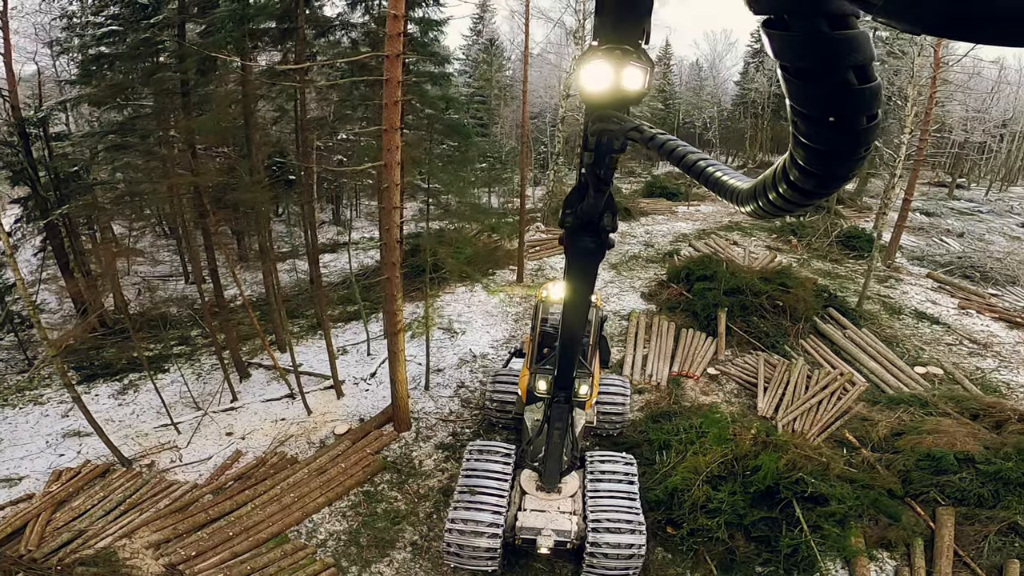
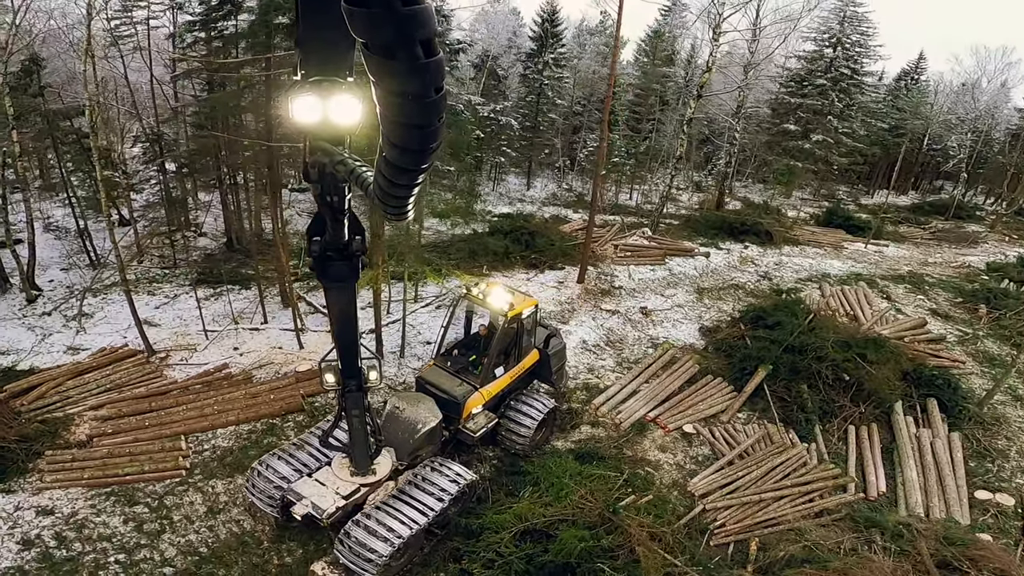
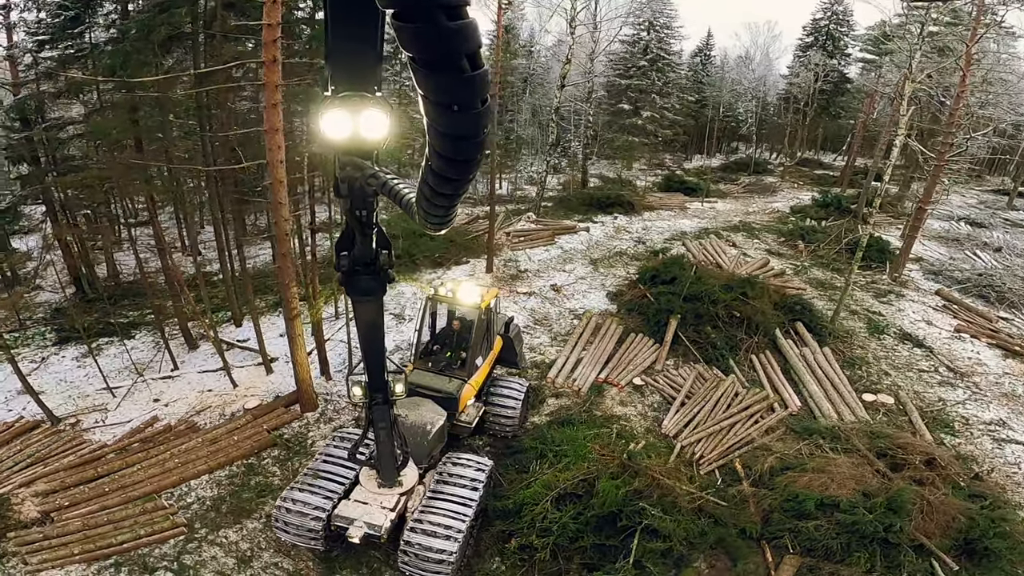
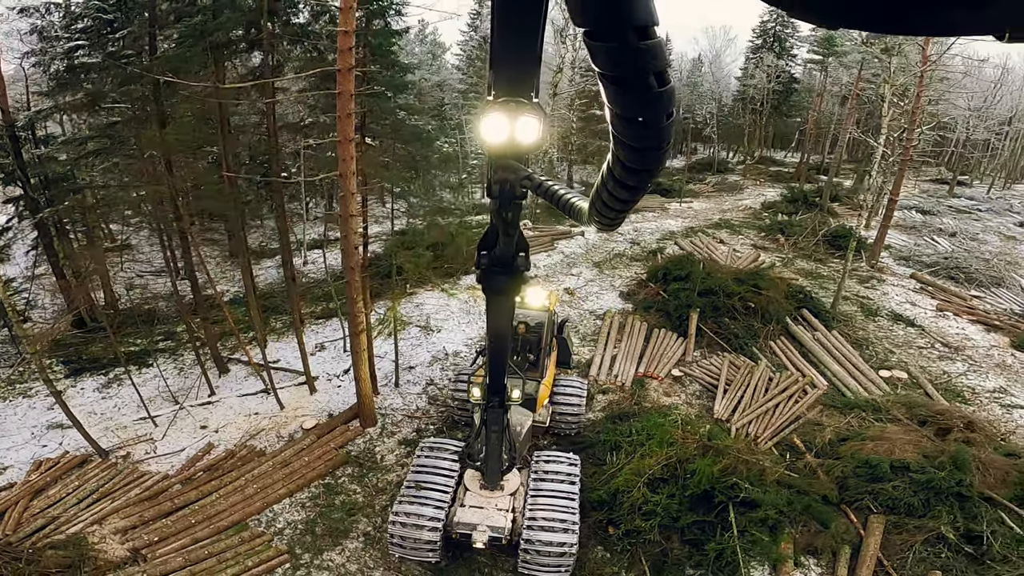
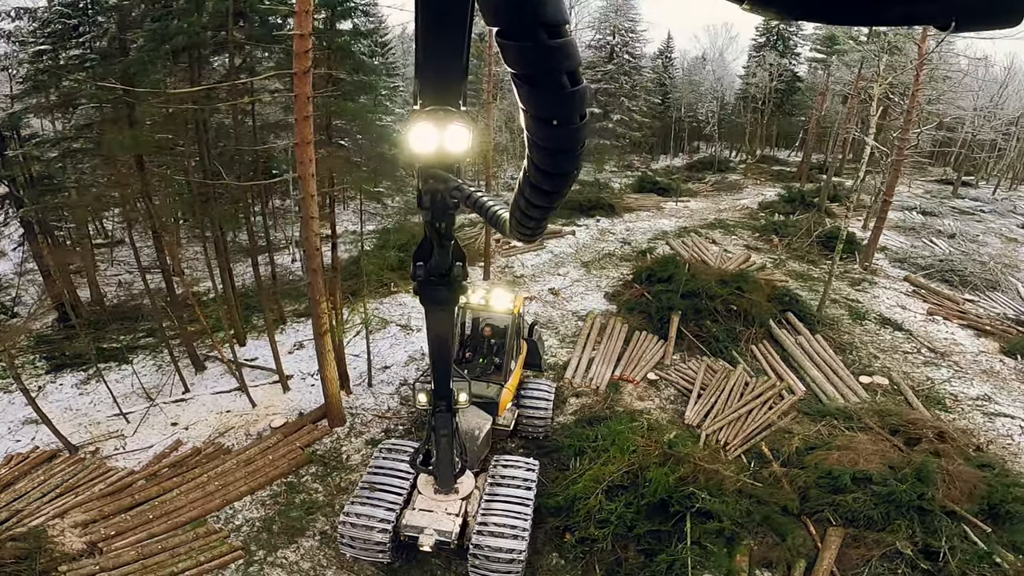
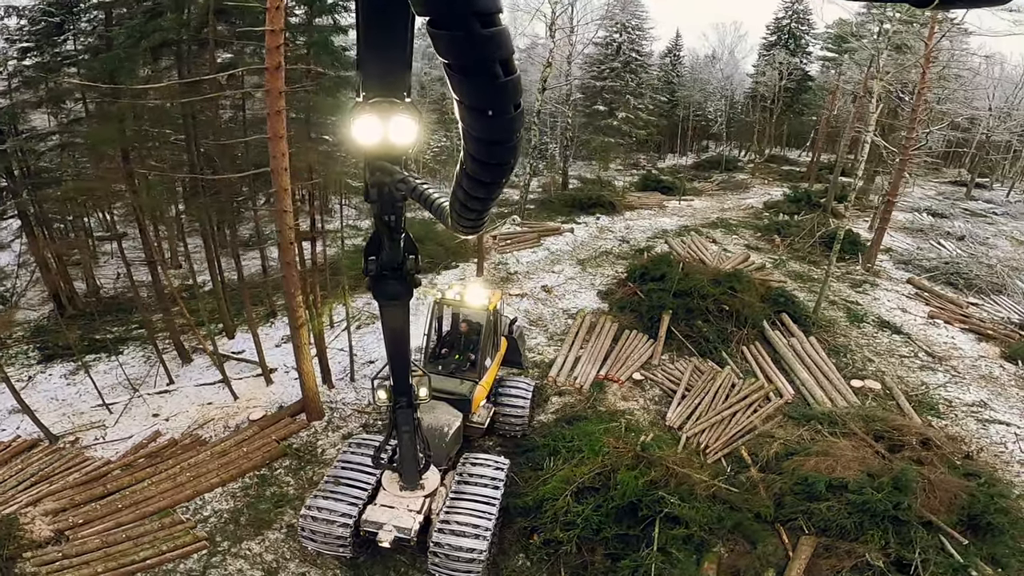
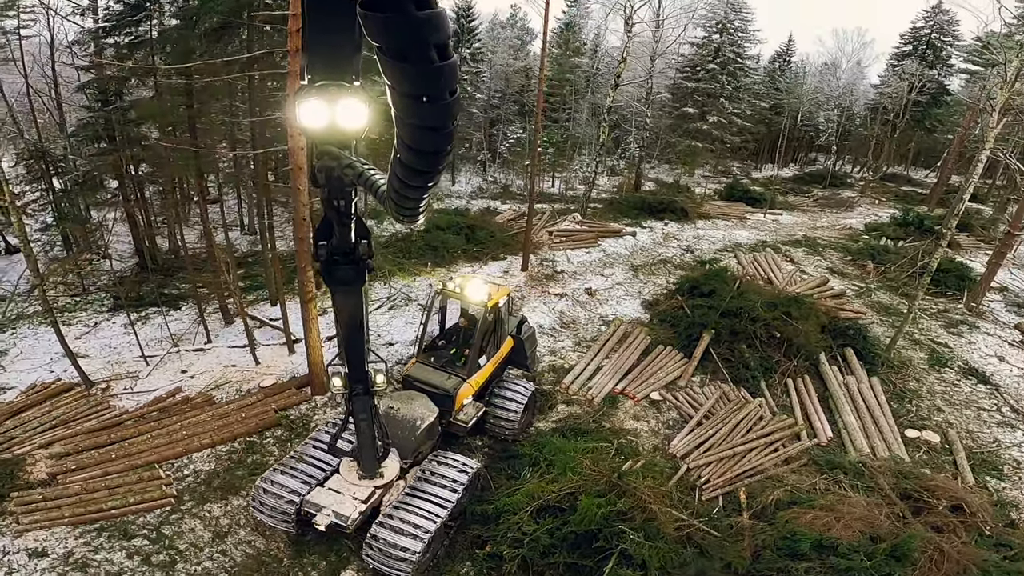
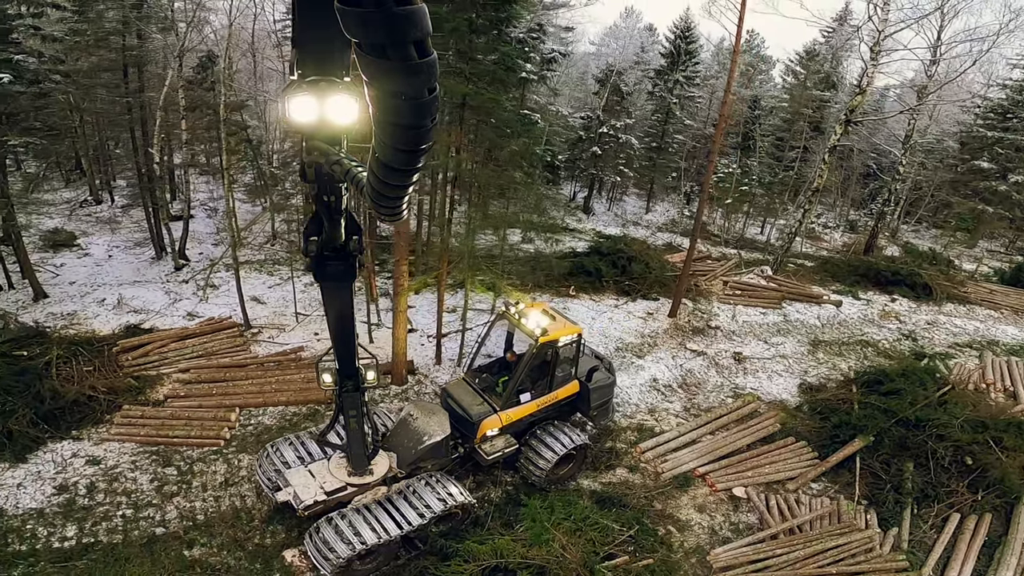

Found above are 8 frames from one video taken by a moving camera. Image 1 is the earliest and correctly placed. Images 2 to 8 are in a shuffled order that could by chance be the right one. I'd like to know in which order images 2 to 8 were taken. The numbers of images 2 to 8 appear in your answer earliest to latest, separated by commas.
4, 5, 6, 3, 7, 2, 8
